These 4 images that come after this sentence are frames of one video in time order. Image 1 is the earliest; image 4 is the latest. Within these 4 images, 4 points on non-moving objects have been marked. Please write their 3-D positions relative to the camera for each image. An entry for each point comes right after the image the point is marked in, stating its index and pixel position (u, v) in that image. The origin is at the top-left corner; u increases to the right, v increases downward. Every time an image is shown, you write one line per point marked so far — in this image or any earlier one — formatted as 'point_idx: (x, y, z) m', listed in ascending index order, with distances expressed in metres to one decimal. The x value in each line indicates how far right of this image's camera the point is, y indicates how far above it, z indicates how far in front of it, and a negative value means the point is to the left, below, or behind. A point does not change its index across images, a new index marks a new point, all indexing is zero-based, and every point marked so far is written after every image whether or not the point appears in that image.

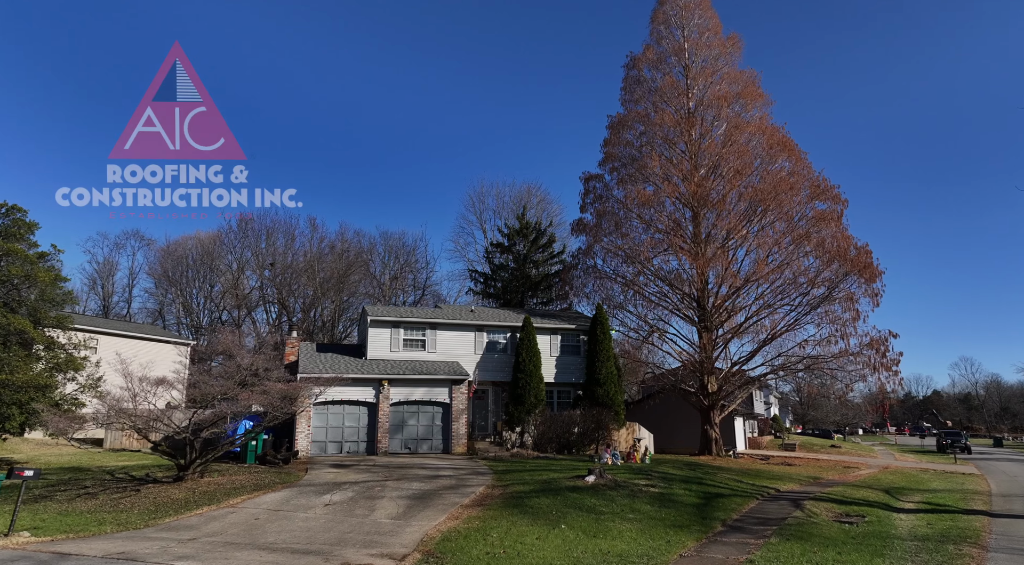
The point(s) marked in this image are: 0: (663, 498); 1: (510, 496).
0: (+3.3, -4.7, +14.5) m
1: (-0.1, -4.5, +14.0) m
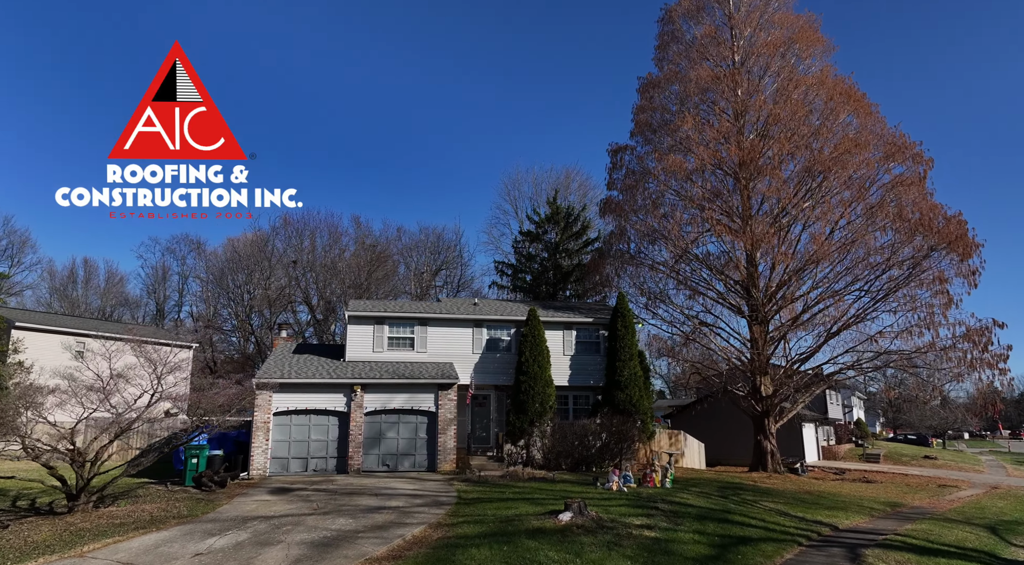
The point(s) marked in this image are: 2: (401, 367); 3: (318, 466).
0: (+2.3, -4.2, +10.6) m
1: (-1.1, -4.1, +10.5) m
2: (-3.3, -2.5, +19.7) m
3: (-5.2, -4.9, +18.0) m
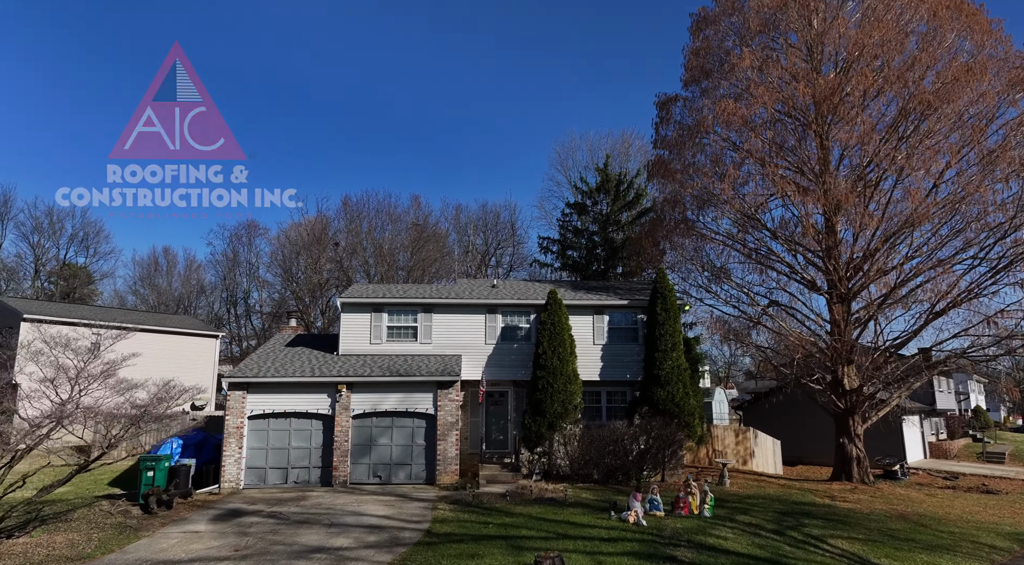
0: (+1.5, -3.9, +7.3) m
1: (-1.9, -3.9, +7.6) m
2: (-2.9, -2.0, +17.0) m
3: (-5.0, -4.5, +15.6) m
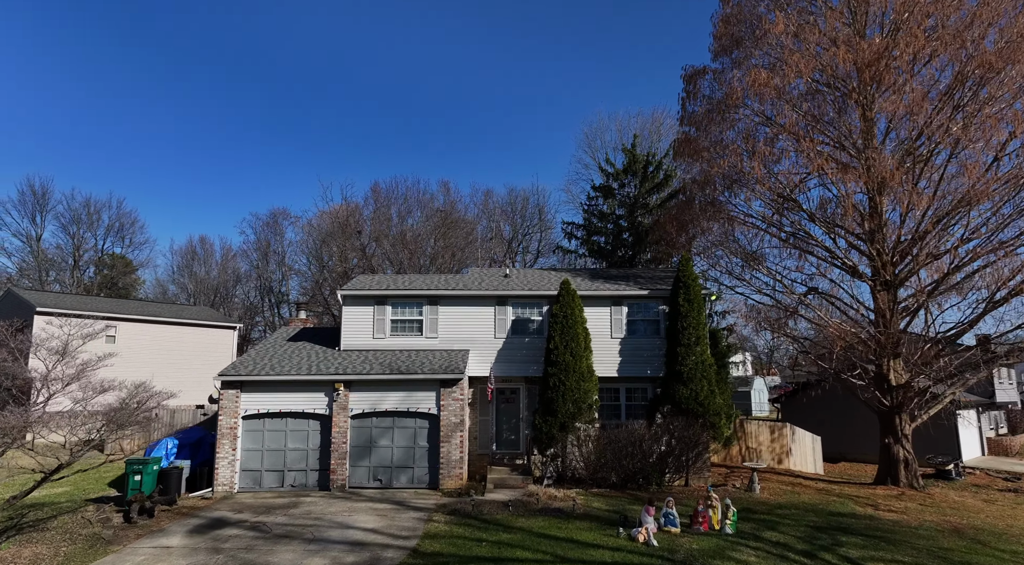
0: (+1.2, -3.9, +6.1) m
1: (-2.2, -3.9, +6.6) m
2: (-2.7, -1.8, +16.0) m
3: (-4.8, -4.4, +14.8) m
